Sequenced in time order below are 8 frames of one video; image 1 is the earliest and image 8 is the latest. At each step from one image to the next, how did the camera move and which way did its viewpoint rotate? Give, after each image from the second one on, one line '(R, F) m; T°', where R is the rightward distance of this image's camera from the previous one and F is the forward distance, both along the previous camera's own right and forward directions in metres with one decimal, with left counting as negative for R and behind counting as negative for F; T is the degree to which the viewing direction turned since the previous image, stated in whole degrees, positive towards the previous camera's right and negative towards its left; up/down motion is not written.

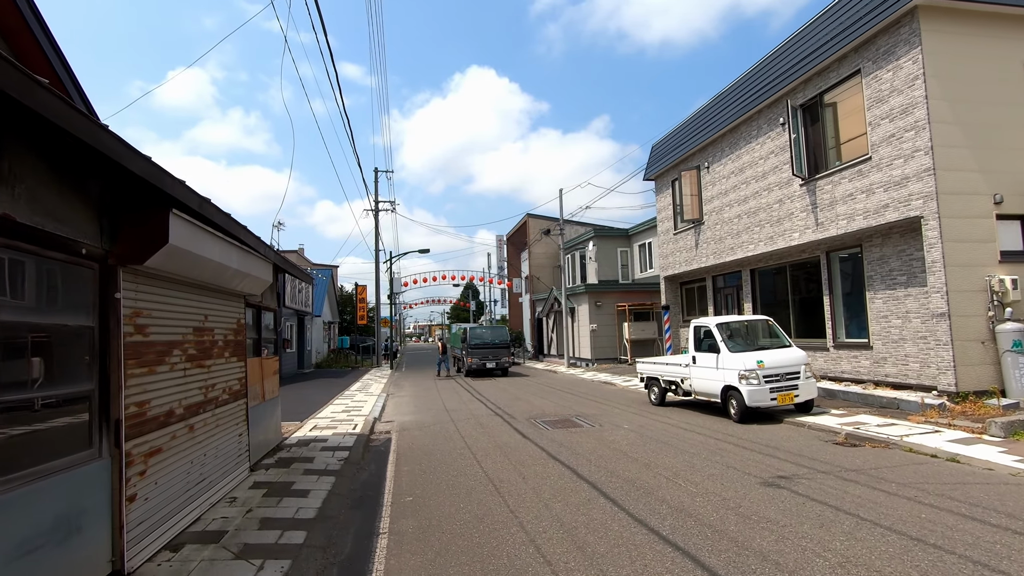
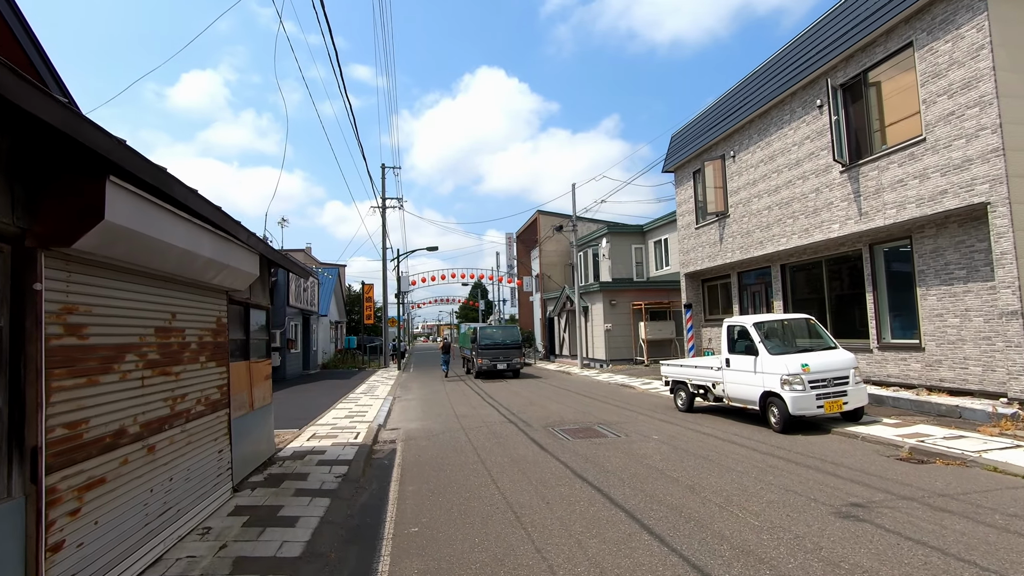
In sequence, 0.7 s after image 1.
(-0.1, +1.0) m; -1°
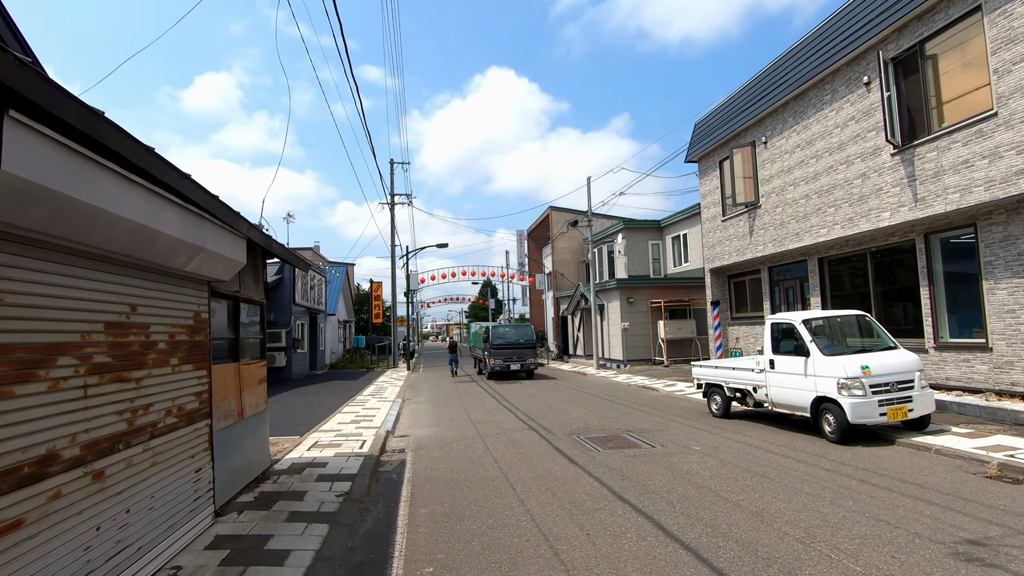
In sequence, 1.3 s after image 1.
(-0.2, +1.0) m; -1°
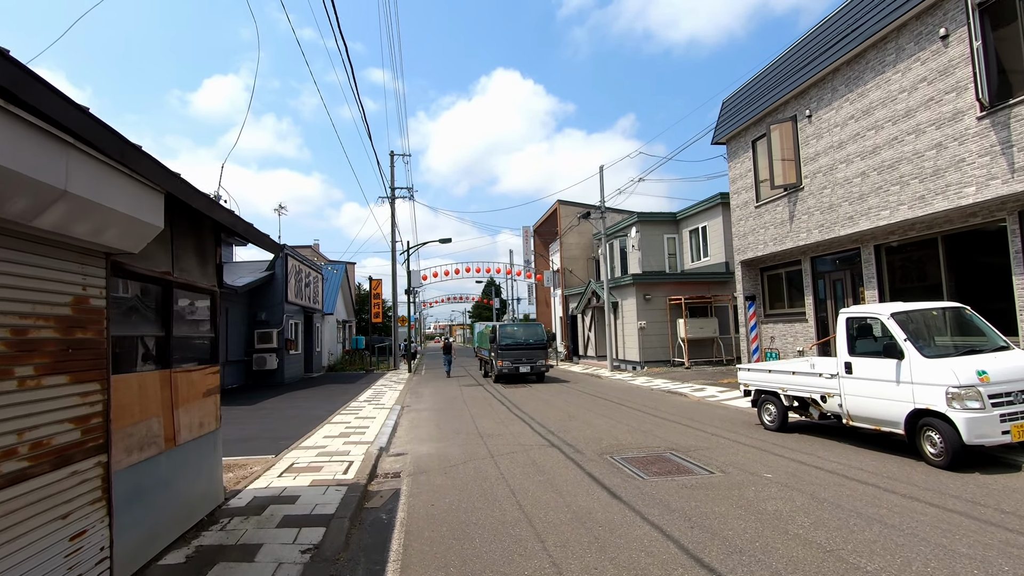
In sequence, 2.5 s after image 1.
(-0.2, +1.7) m; 0°
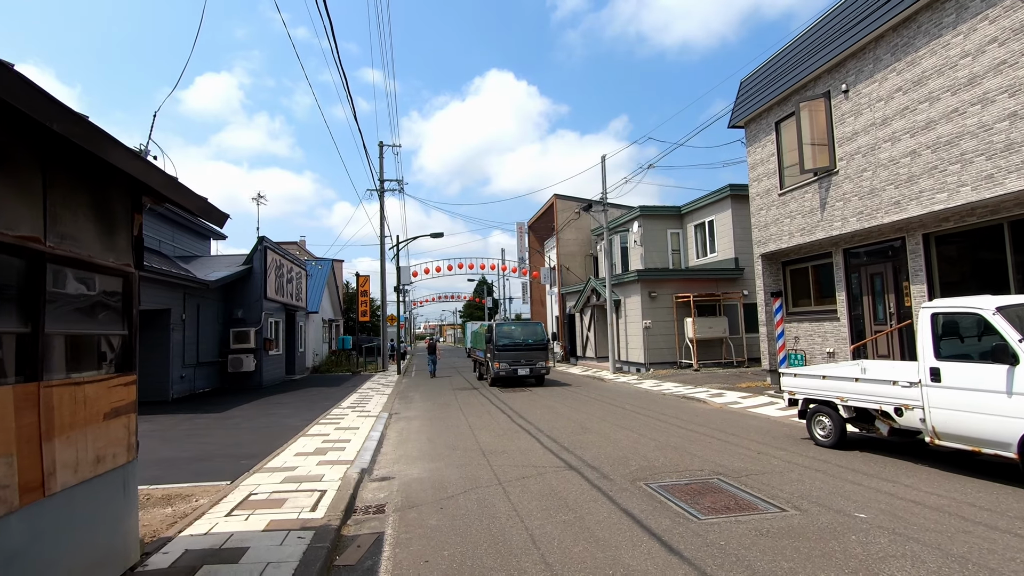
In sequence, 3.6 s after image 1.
(-0.3, +1.5) m; +1°
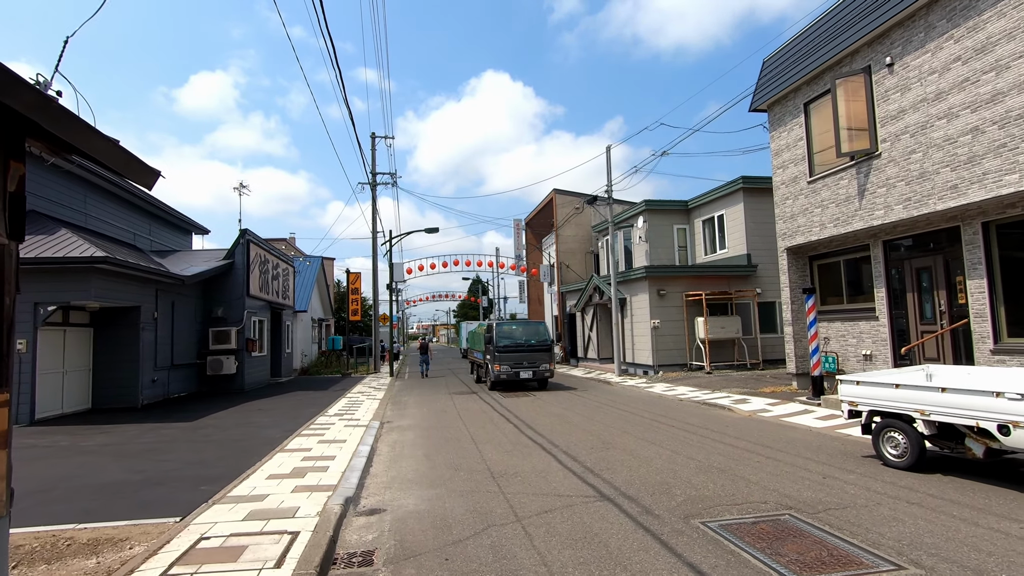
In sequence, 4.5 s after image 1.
(-0.3, +1.3) m; +1°
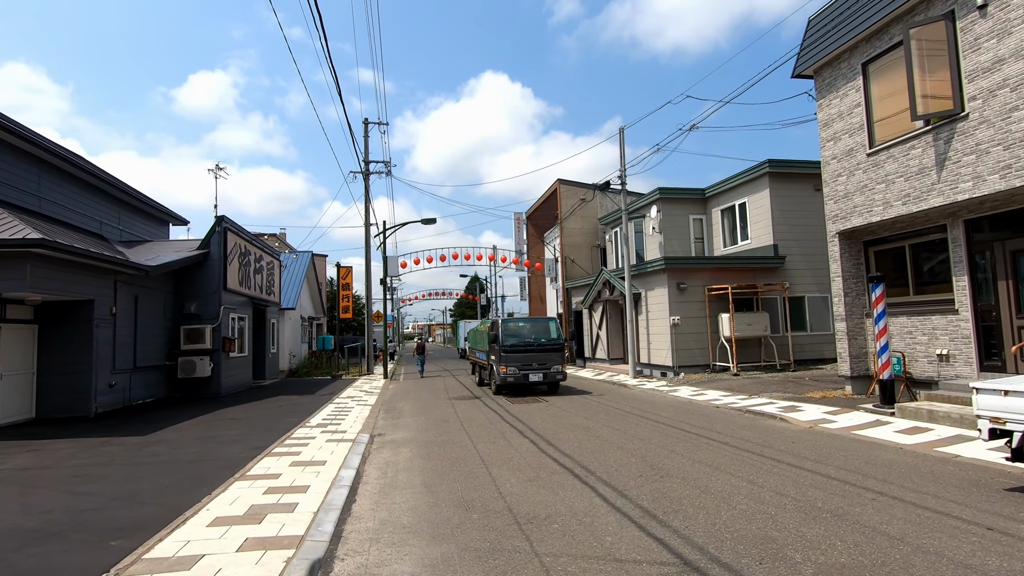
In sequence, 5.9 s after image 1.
(-0.3, +1.9) m; 0°
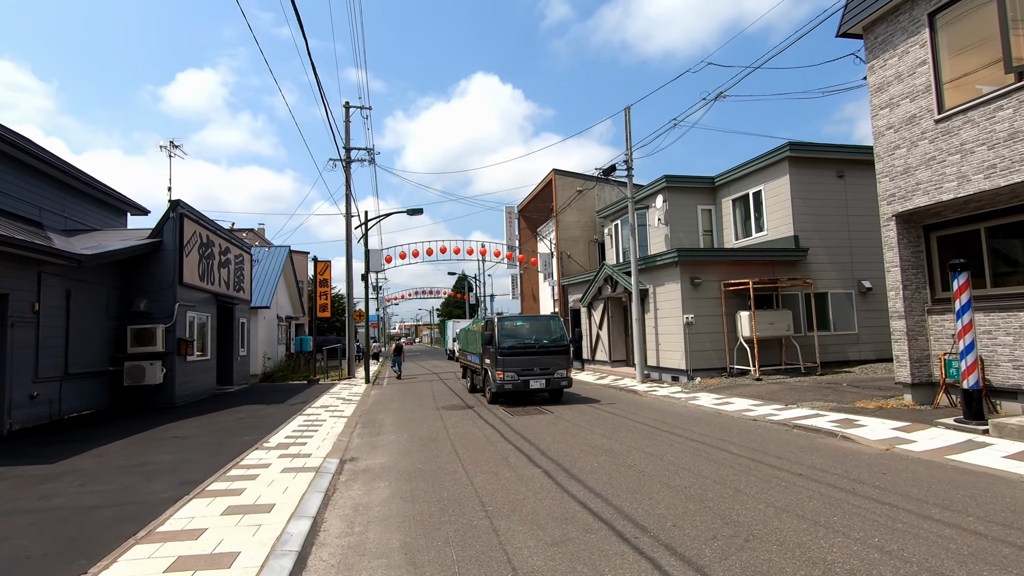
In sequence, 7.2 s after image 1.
(-0.3, +2.0) m; +1°
